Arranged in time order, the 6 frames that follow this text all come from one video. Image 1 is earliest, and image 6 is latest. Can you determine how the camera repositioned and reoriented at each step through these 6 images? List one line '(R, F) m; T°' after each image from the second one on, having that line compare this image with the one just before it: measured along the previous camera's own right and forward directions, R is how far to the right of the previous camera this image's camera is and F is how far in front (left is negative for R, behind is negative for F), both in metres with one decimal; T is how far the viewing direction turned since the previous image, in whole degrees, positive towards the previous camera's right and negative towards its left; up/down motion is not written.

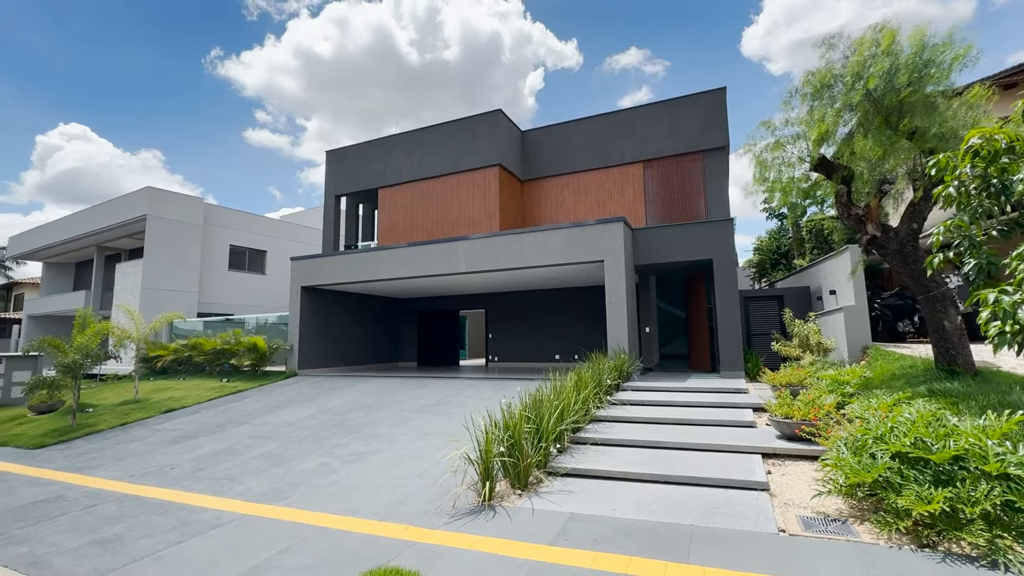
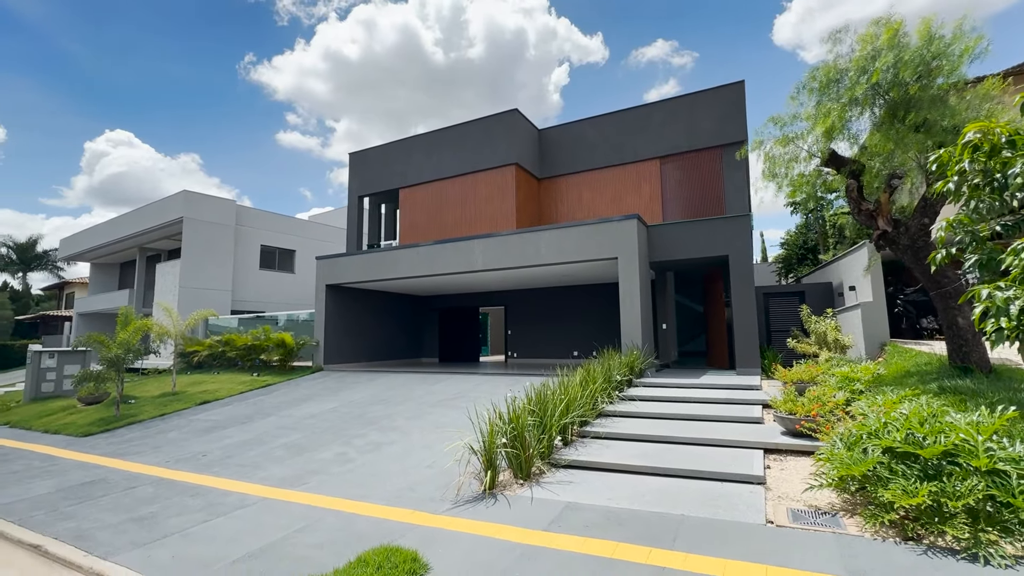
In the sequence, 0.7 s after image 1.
(+0.2, -0.2) m; -3°
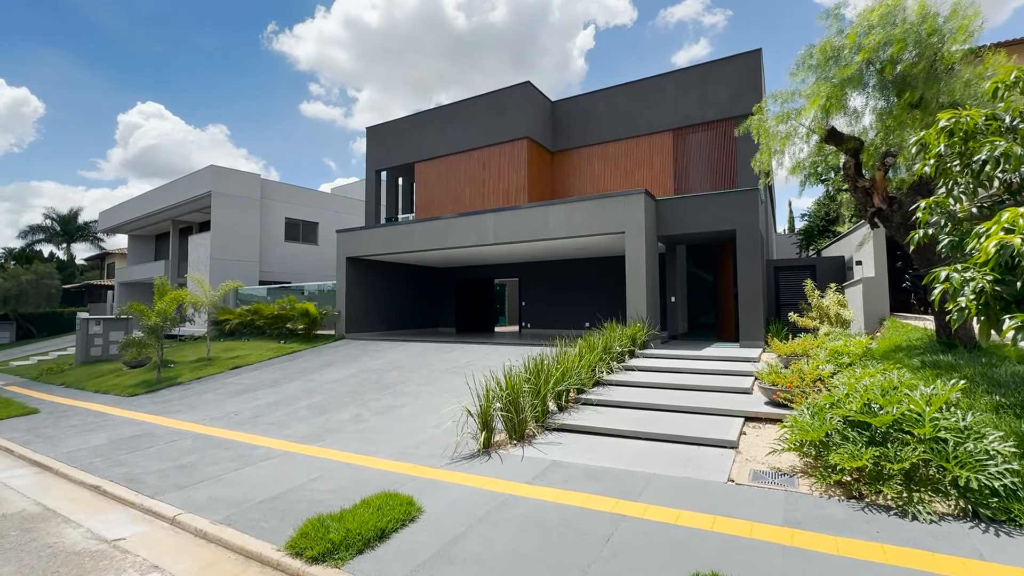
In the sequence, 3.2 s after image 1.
(+0.3, -0.3) m; -3°
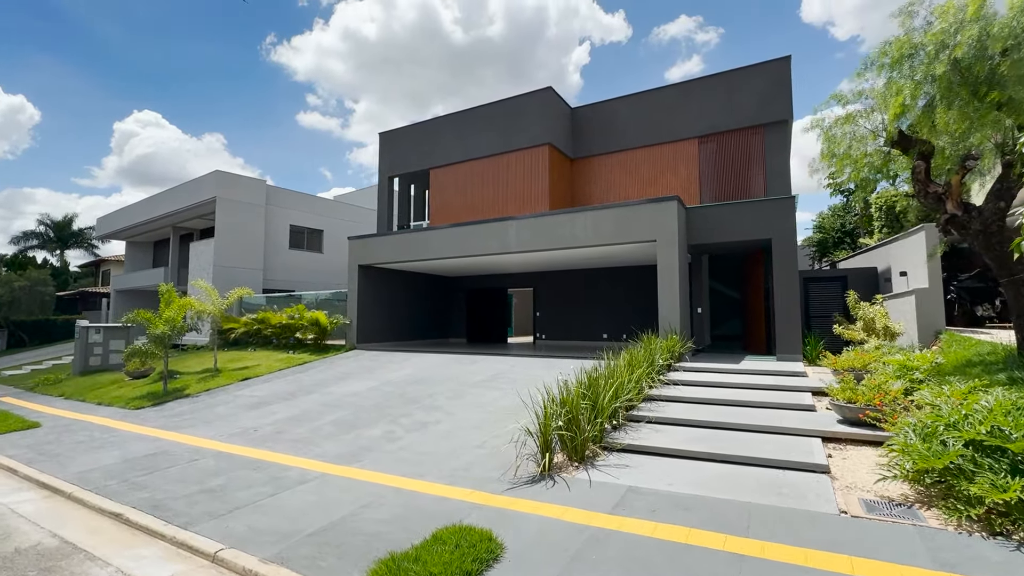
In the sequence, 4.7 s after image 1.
(-0.7, +0.4) m; +1°
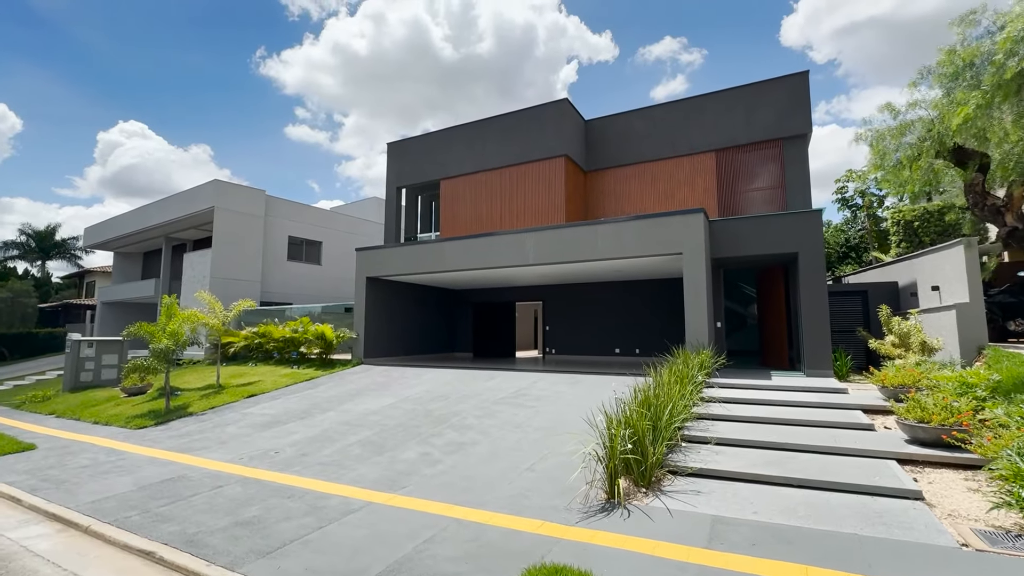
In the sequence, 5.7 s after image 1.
(-0.7, +0.3) m; +1°
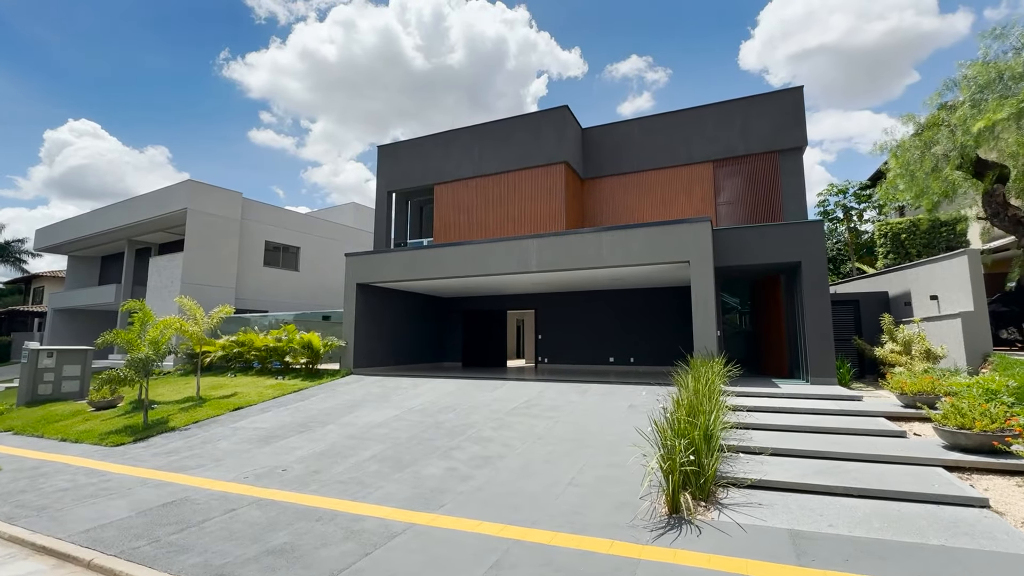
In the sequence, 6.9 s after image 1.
(-0.7, +0.3) m; +4°
